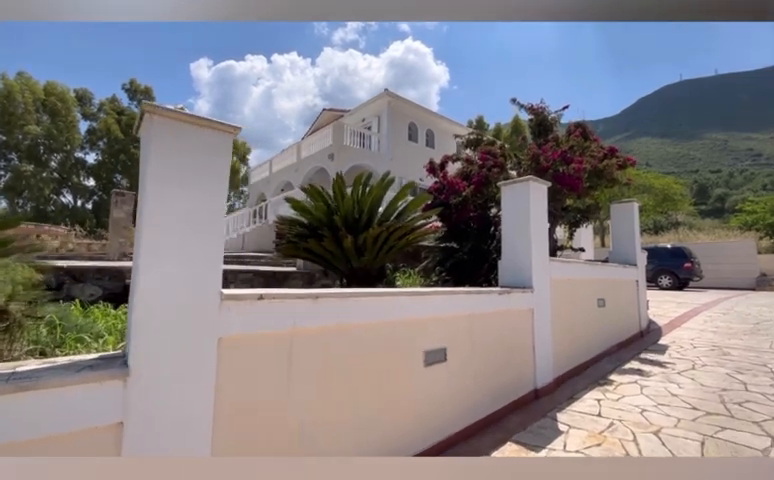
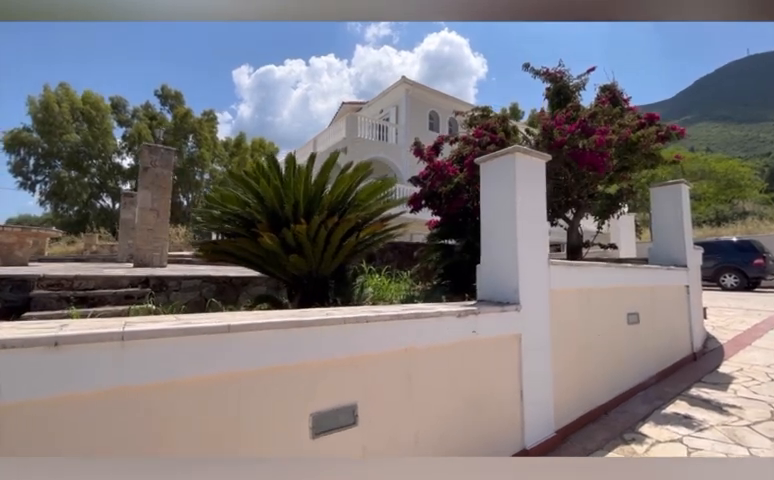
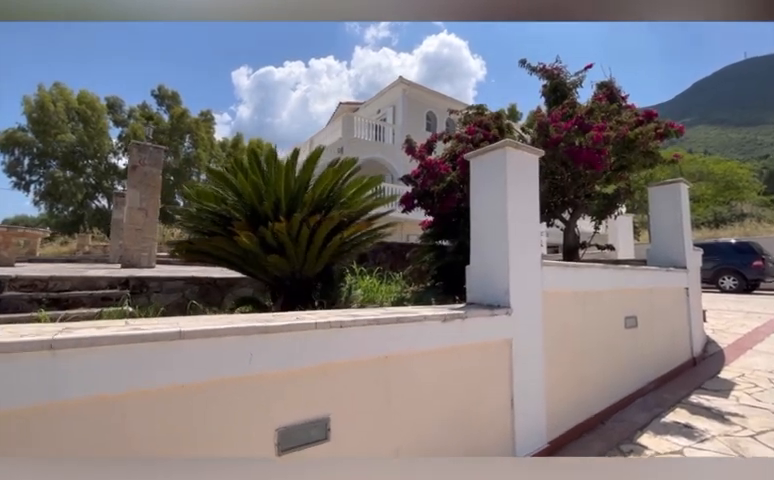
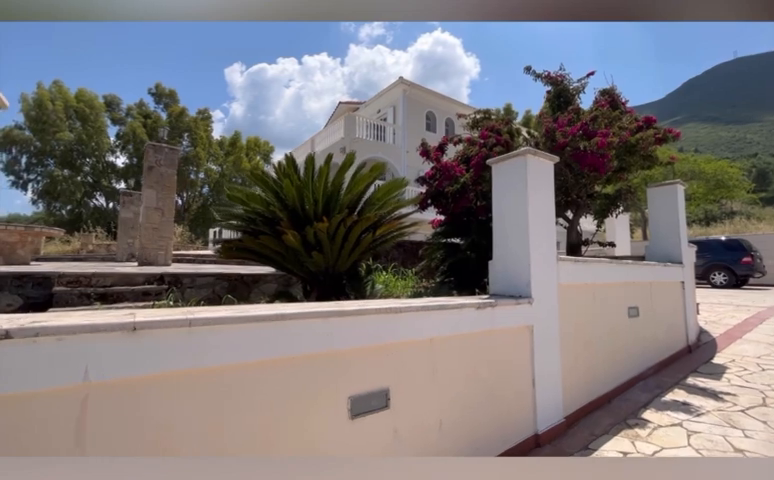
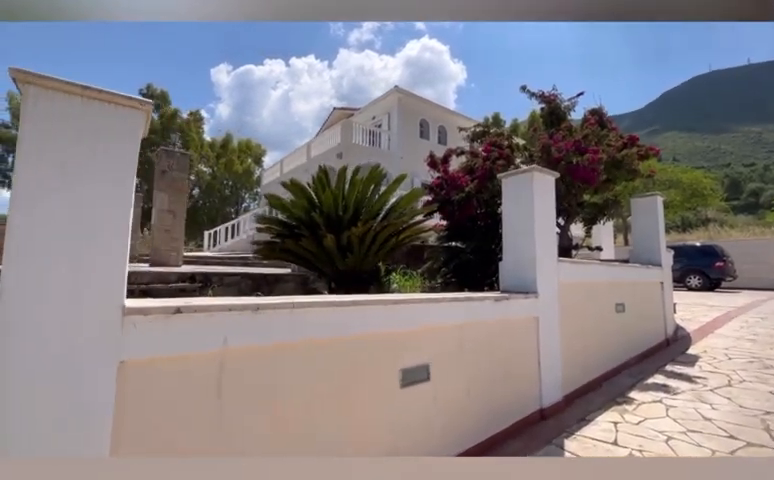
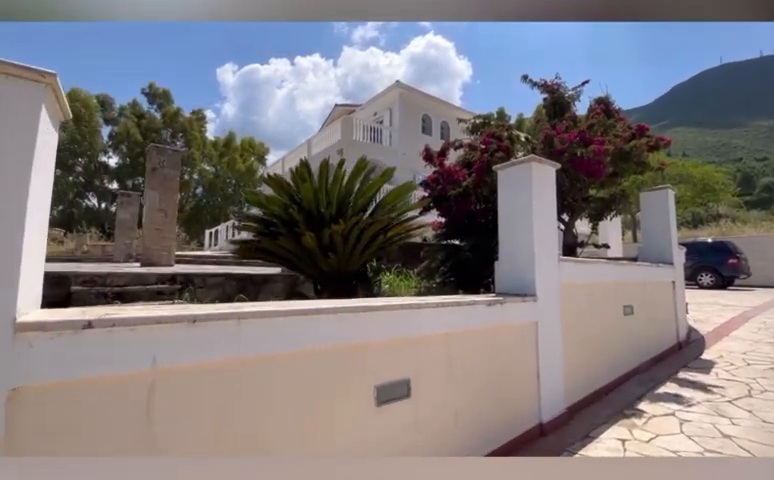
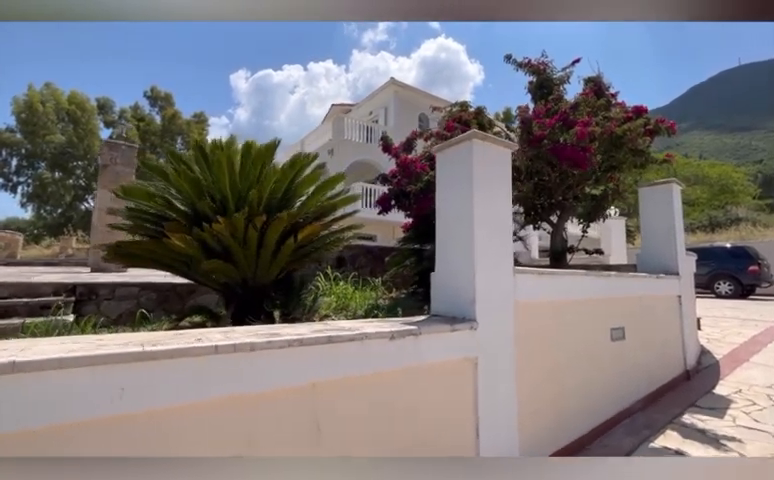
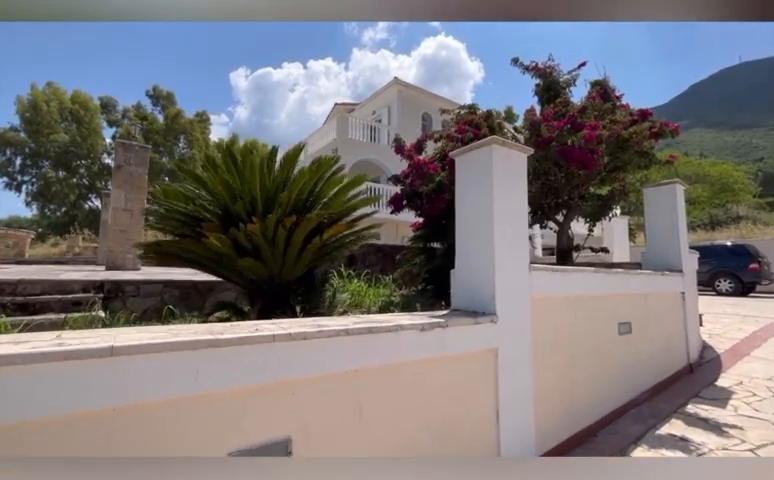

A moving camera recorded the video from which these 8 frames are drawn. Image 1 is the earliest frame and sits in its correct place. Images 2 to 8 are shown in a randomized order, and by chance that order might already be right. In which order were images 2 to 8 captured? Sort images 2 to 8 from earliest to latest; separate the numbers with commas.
5, 6, 4, 2, 3, 8, 7
